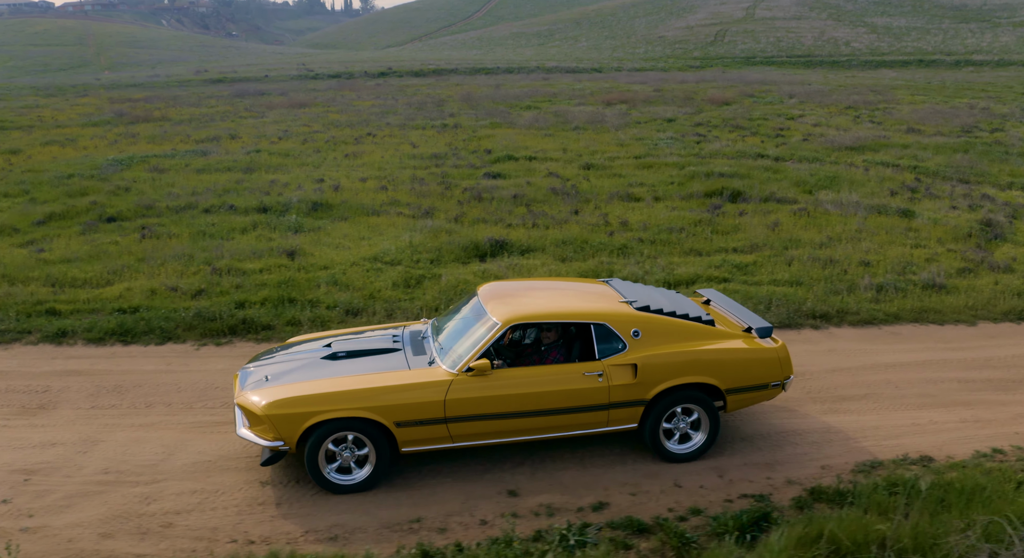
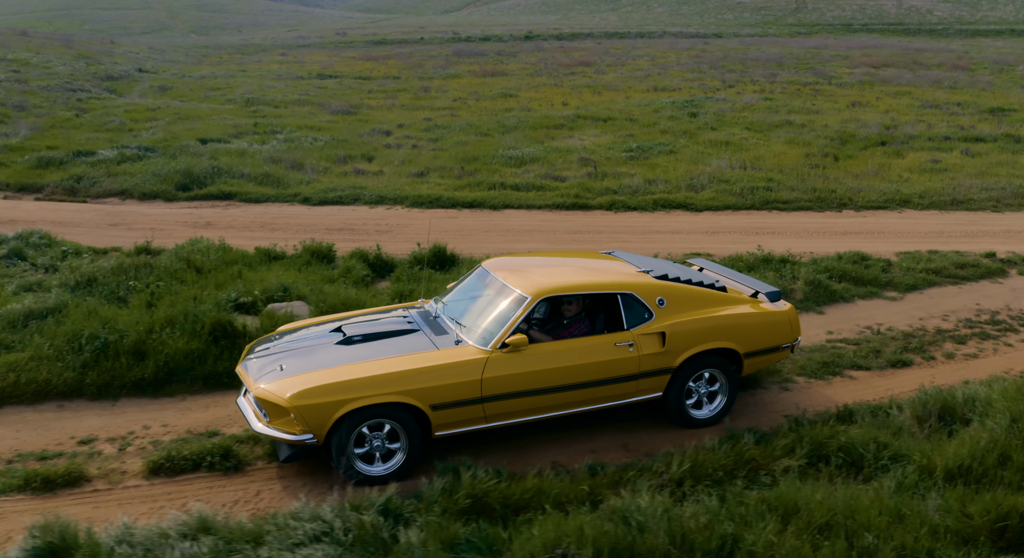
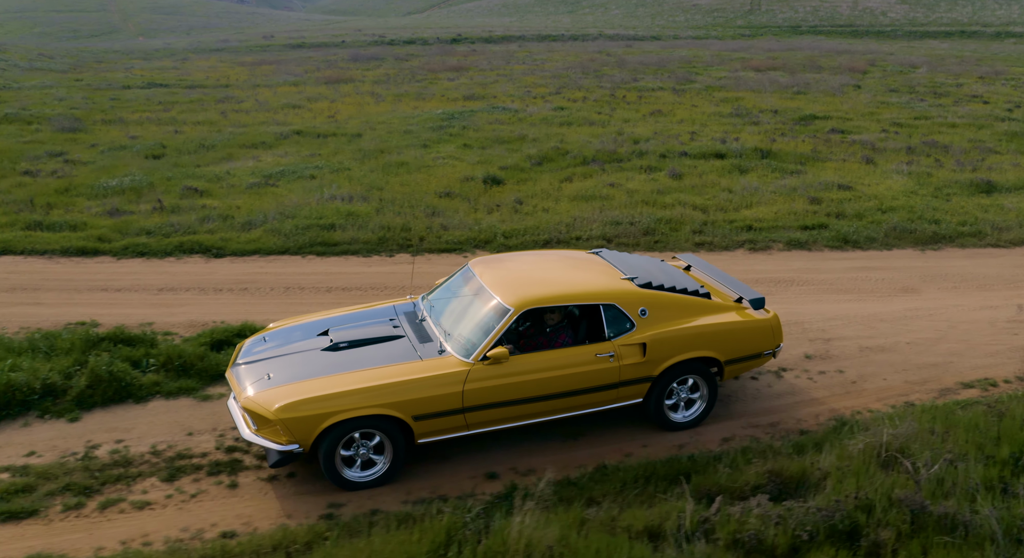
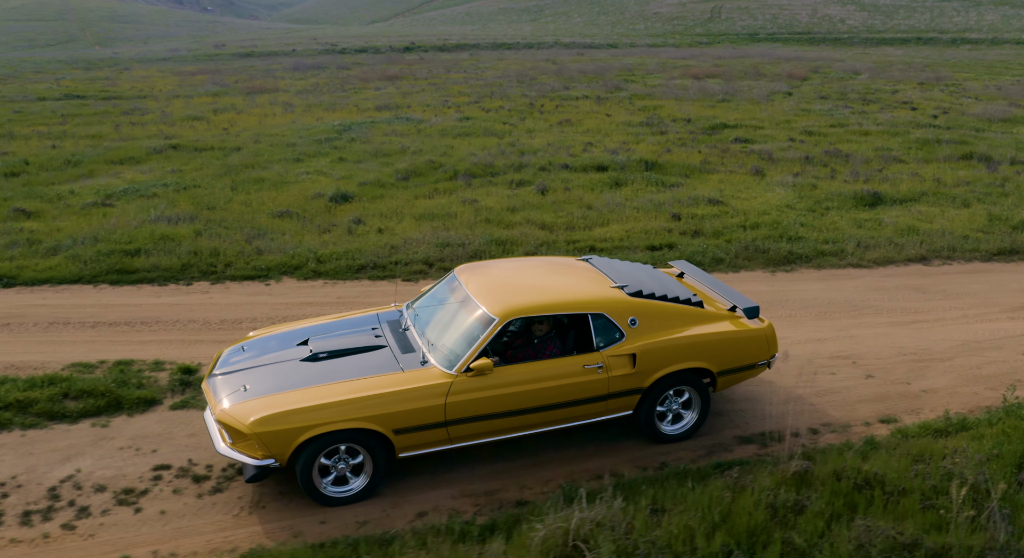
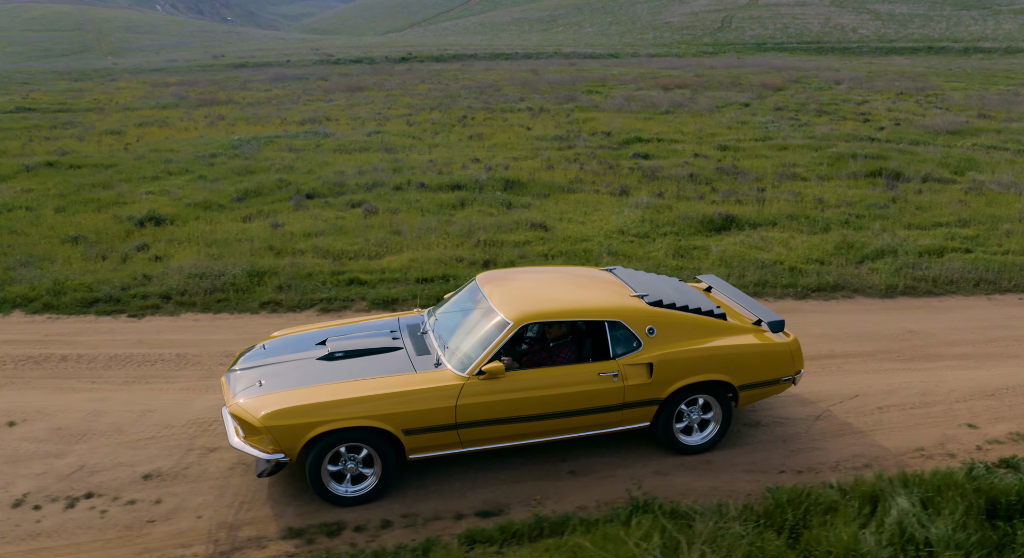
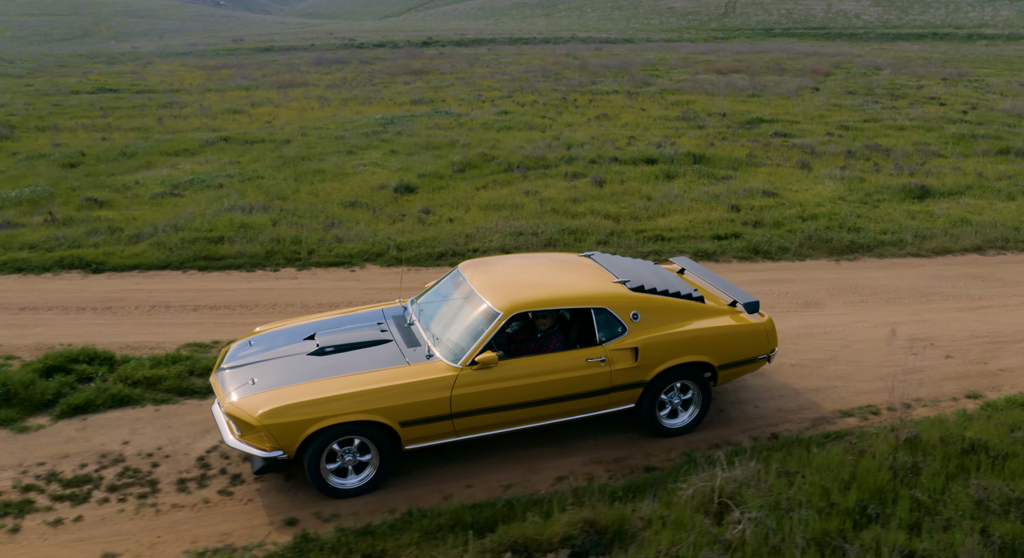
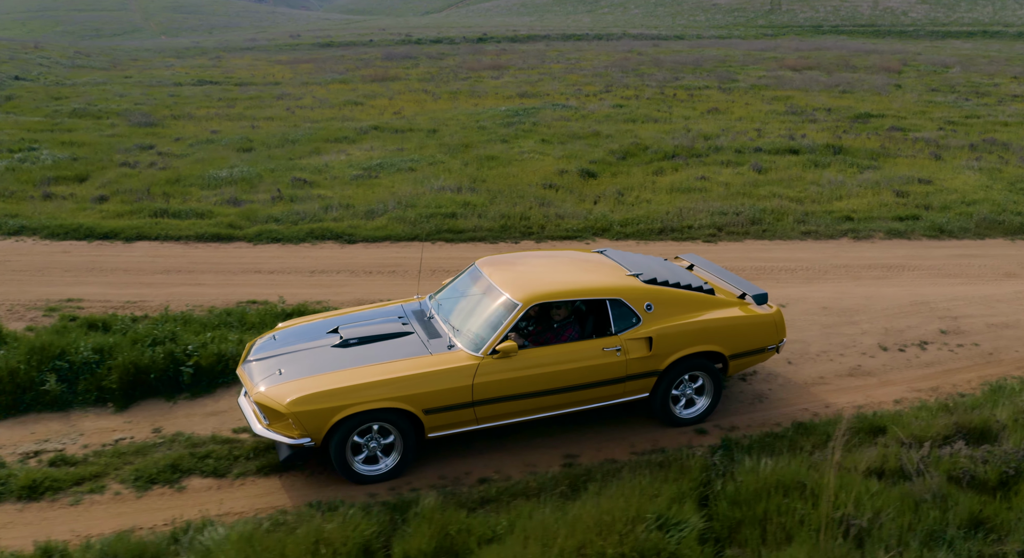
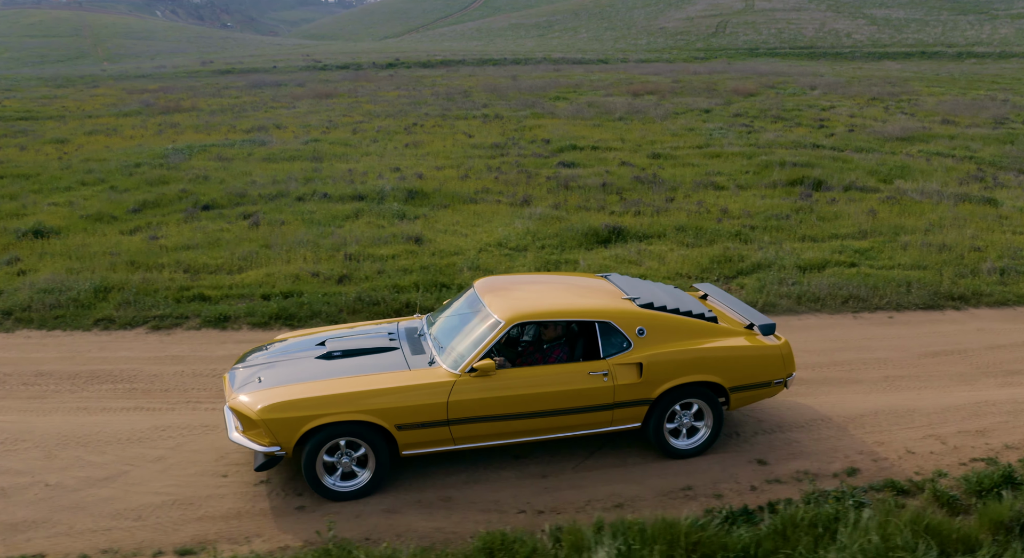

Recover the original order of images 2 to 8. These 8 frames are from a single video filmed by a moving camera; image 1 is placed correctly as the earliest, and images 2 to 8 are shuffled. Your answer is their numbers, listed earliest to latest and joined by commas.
8, 5, 4, 6, 3, 7, 2
